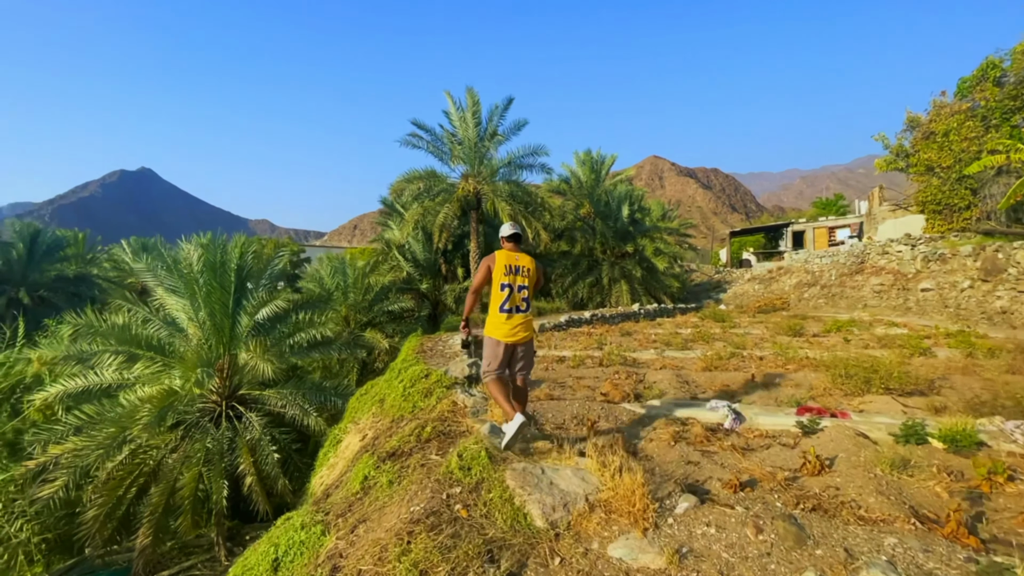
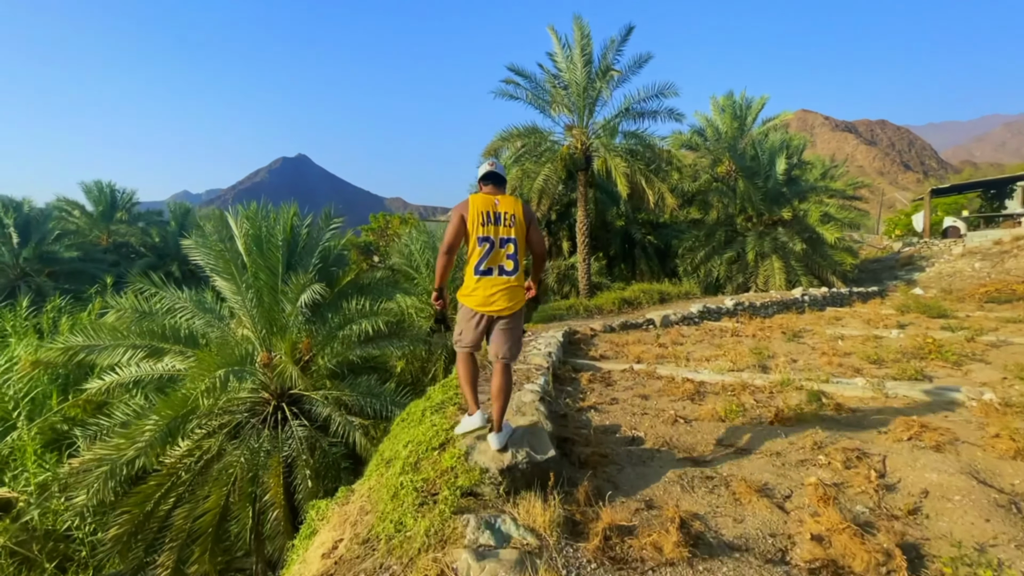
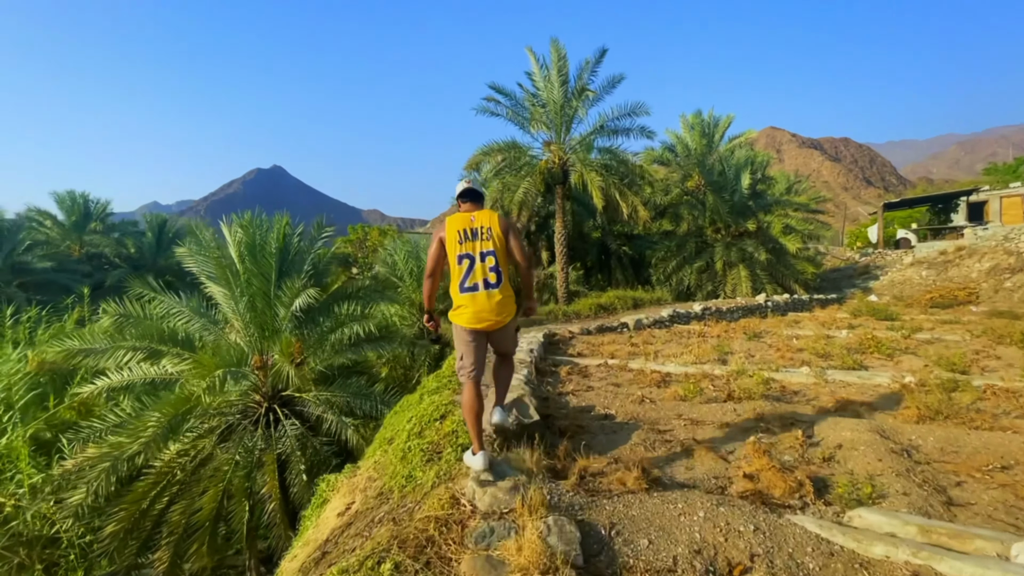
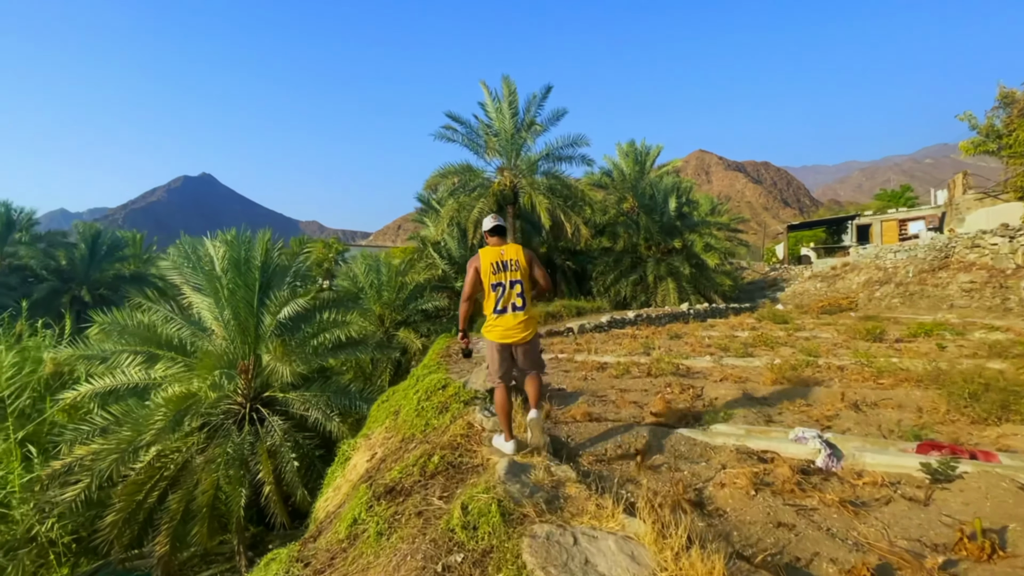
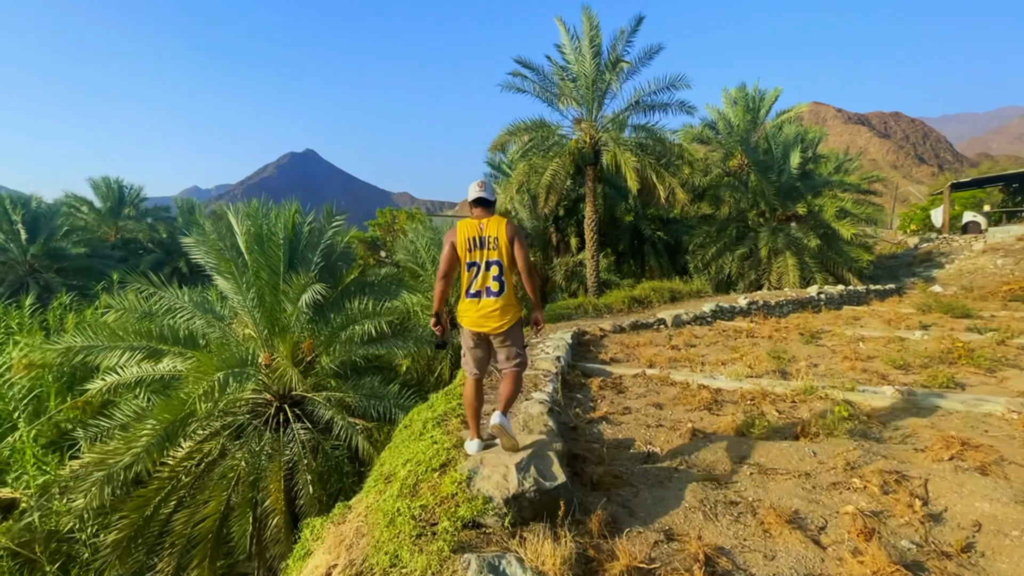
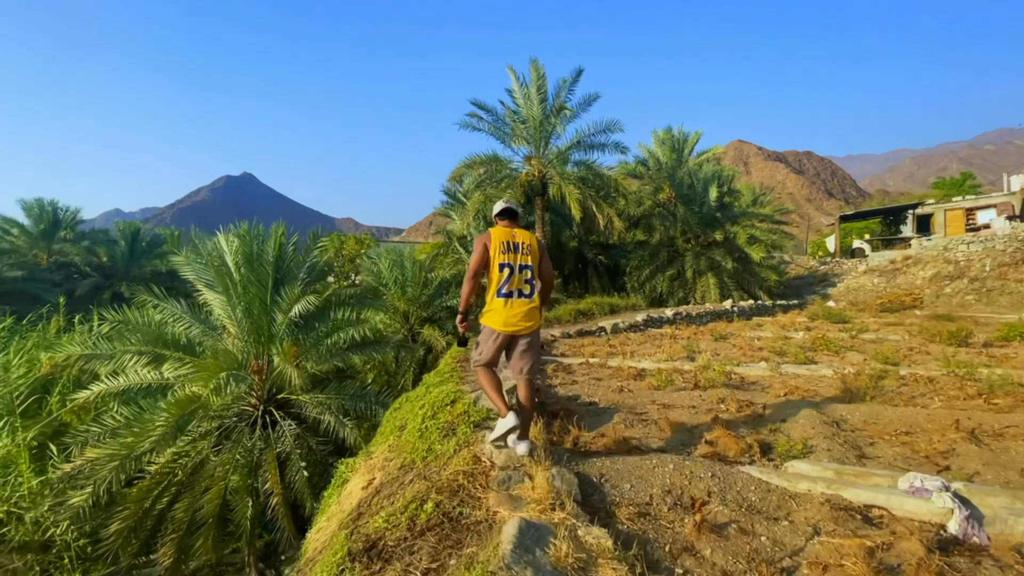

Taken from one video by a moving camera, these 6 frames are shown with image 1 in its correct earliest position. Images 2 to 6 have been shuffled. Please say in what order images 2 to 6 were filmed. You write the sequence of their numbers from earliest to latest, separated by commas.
4, 6, 3, 2, 5
